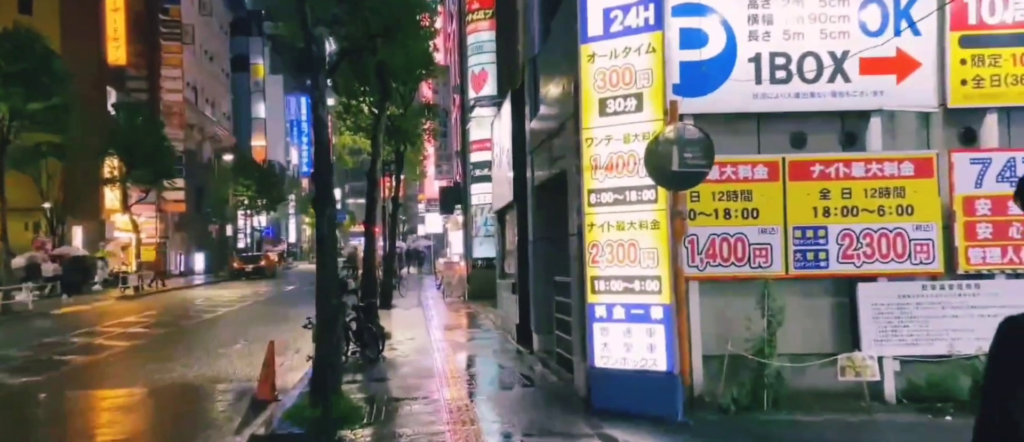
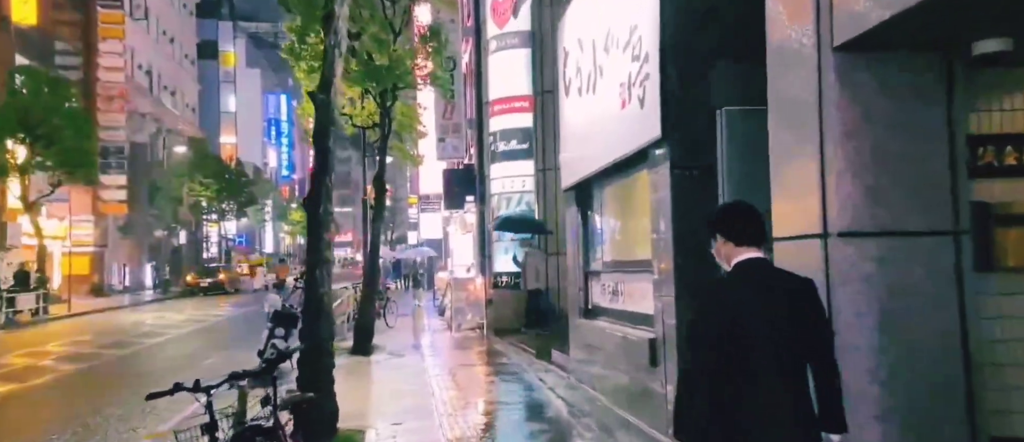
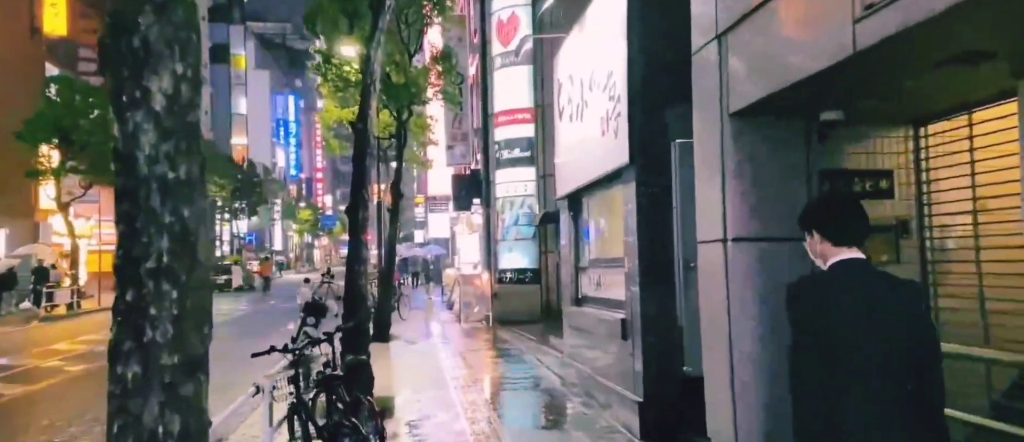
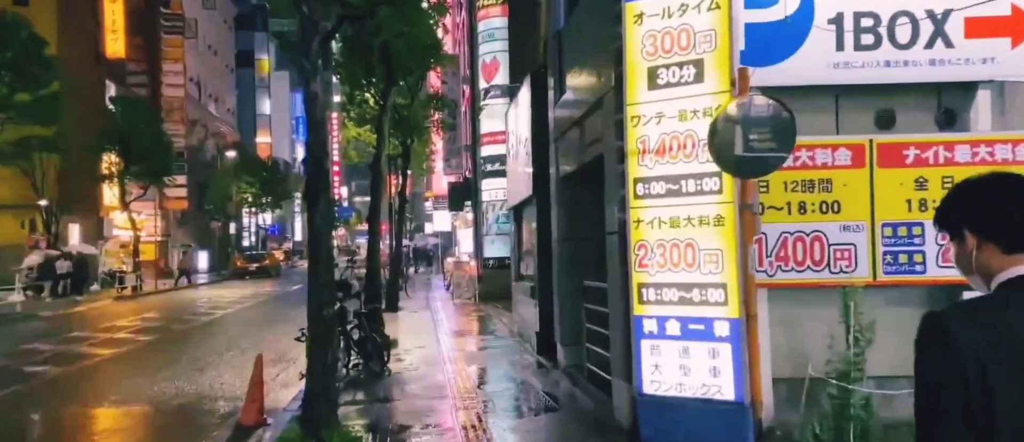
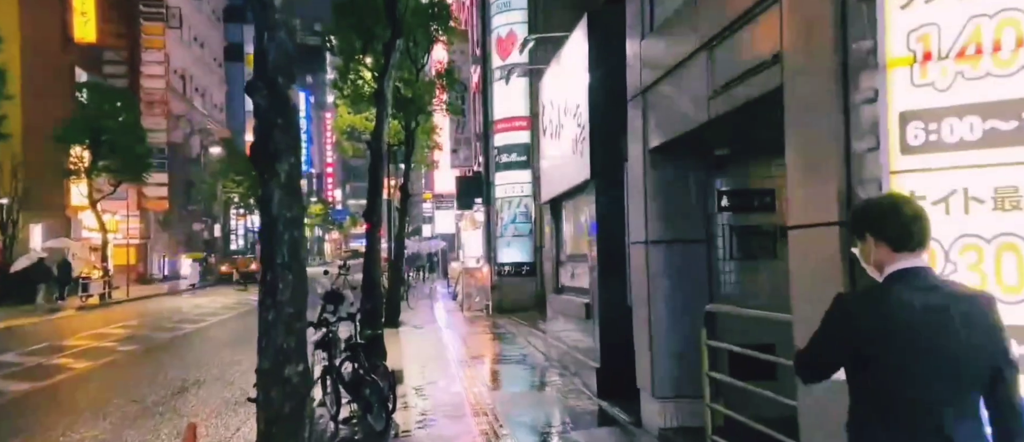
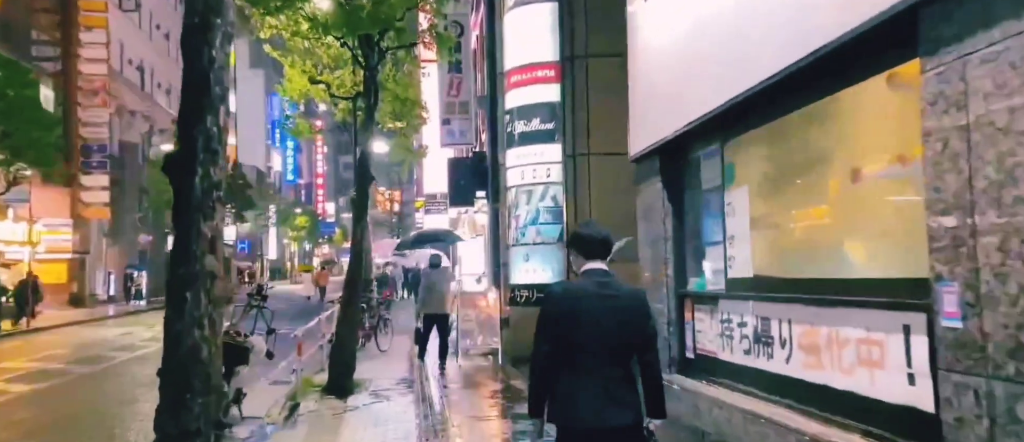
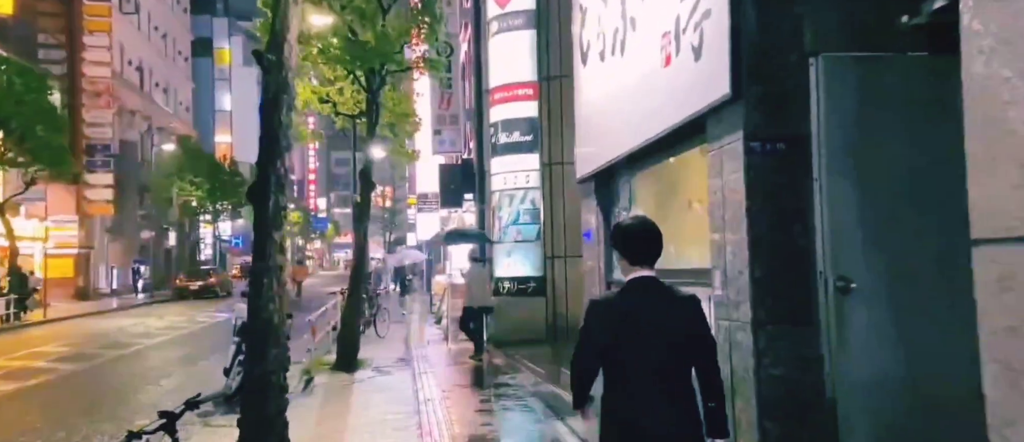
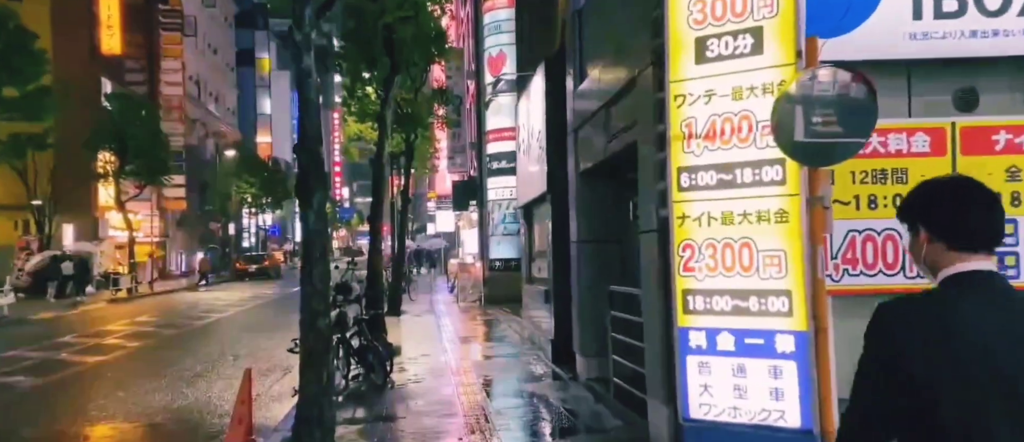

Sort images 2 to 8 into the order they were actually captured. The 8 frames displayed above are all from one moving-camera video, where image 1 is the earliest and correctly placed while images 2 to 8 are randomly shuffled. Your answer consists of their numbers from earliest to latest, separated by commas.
4, 8, 5, 3, 2, 7, 6
